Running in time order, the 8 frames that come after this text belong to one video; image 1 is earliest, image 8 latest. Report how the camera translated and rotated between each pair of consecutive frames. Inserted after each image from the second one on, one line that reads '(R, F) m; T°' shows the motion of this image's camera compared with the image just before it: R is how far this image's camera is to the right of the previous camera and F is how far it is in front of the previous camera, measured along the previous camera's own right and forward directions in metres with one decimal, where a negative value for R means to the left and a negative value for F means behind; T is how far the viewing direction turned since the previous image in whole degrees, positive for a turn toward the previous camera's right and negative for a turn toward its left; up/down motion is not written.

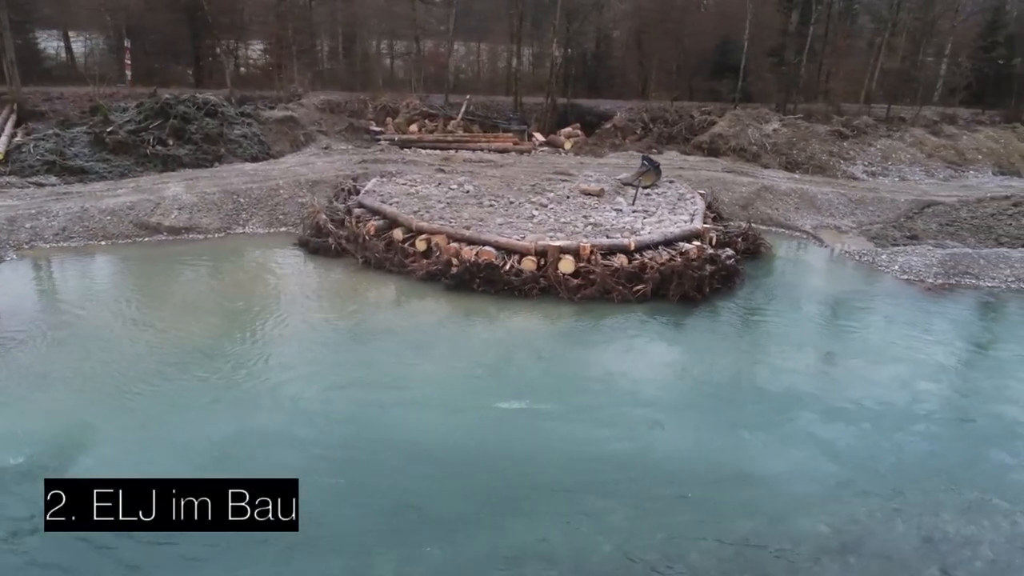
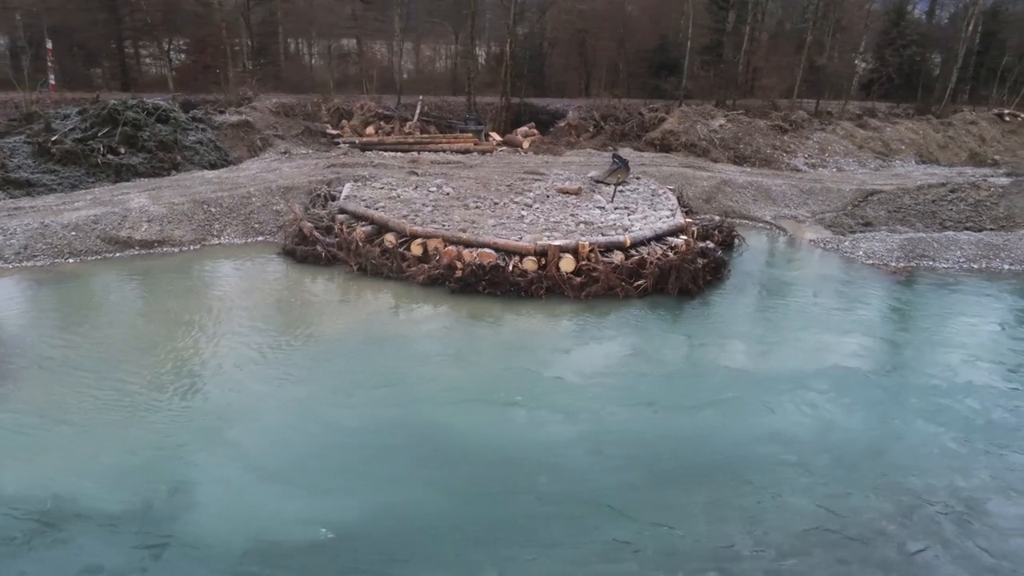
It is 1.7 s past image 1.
(-1.6, 0.0) m; +7°
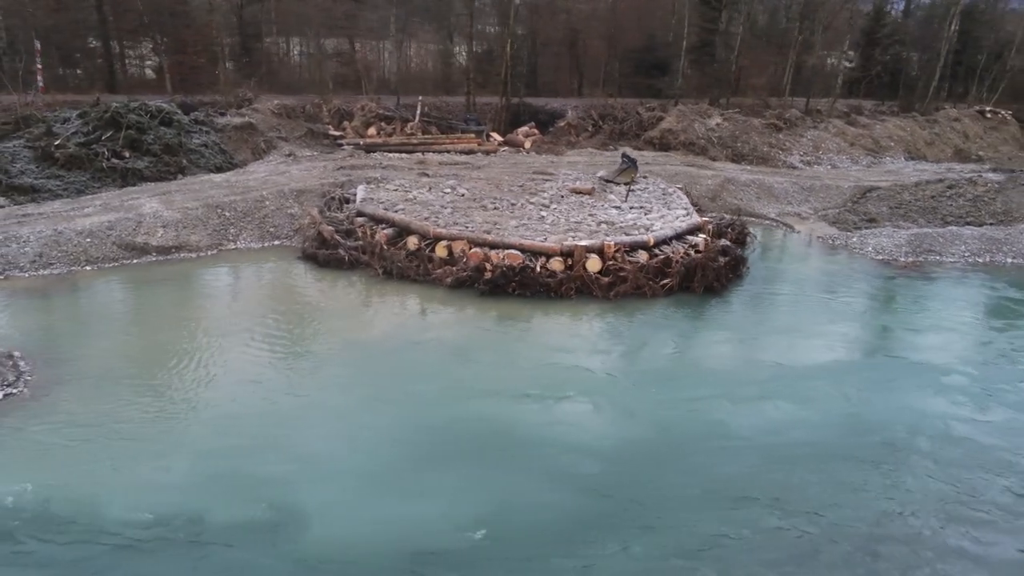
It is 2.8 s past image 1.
(-1.0, 0.0) m; +3°
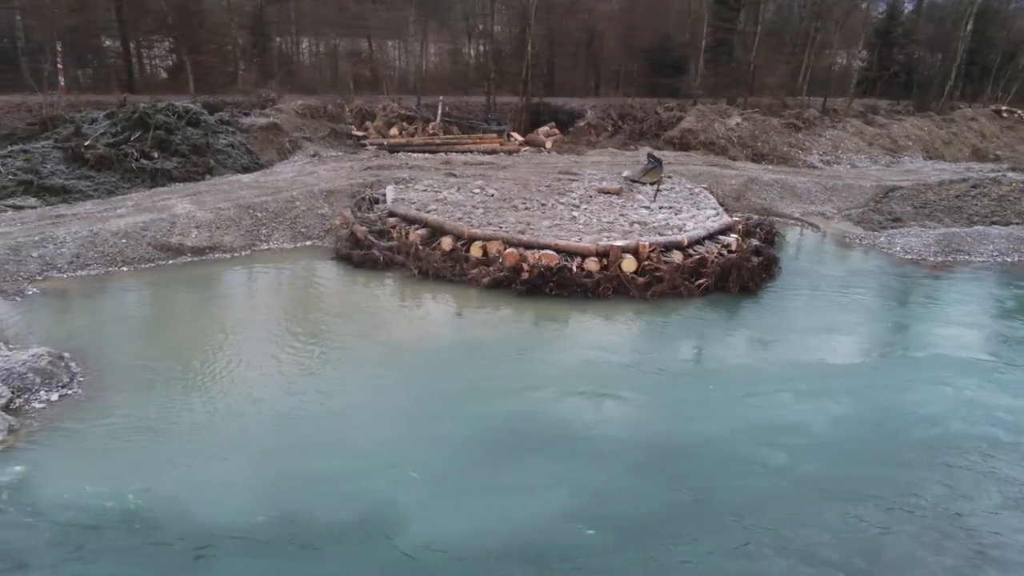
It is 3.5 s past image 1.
(-0.6, 0.0) m; 0°
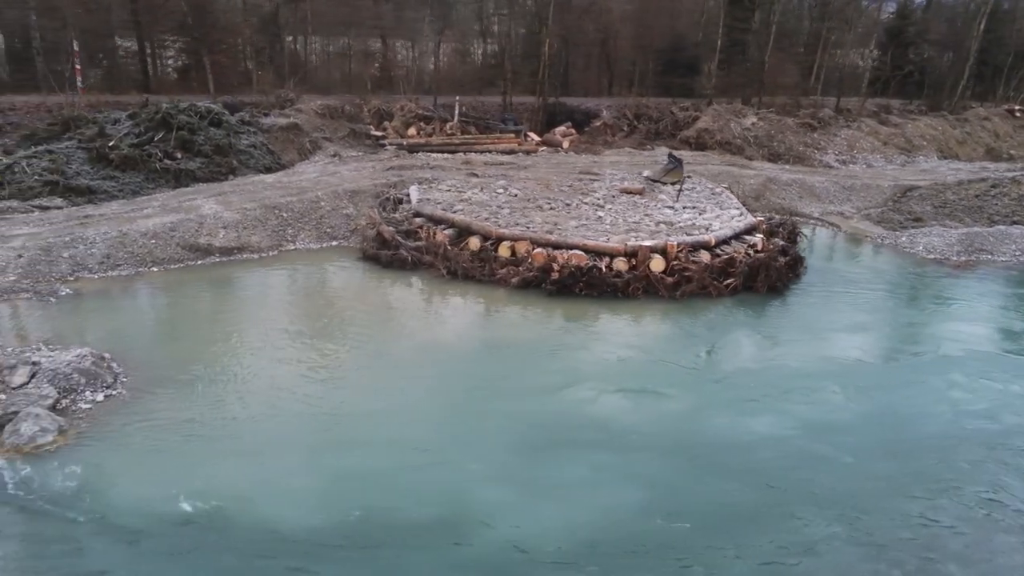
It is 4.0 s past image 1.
(-0.5, 0.0) m; 0°
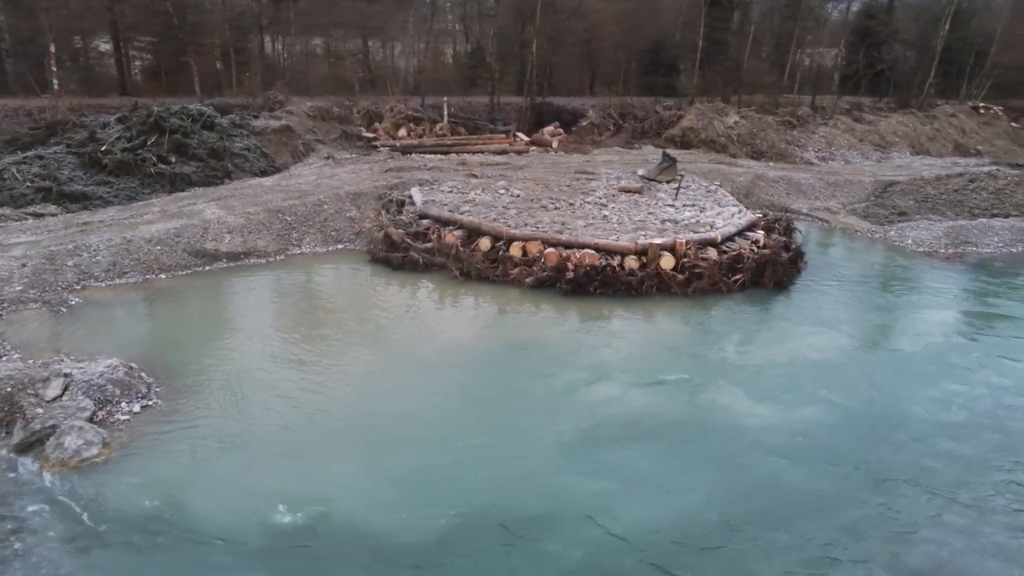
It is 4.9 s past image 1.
(-0.9, -0.1) m; +3°
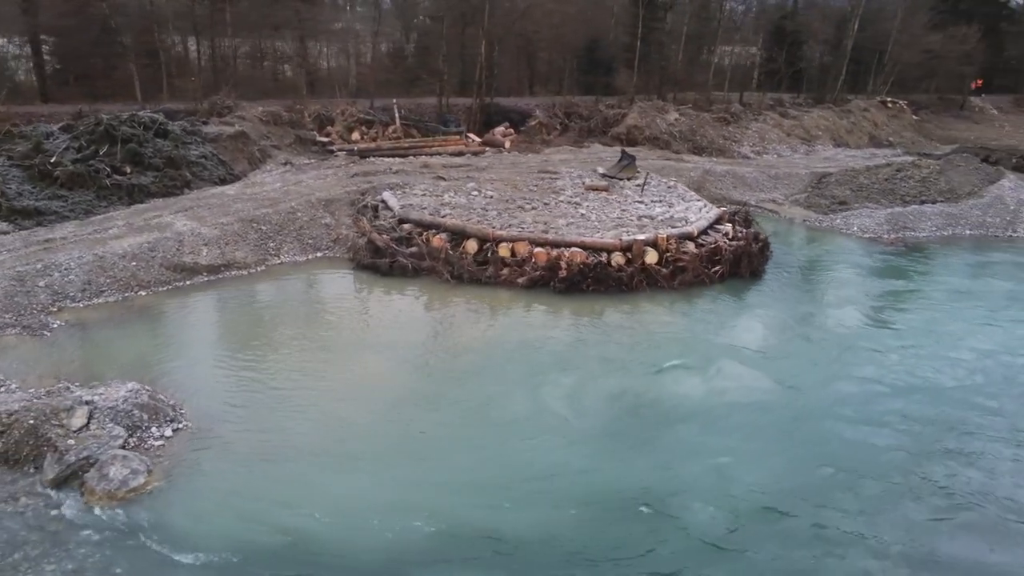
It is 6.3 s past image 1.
(-1.5, 0.0) m; +7°
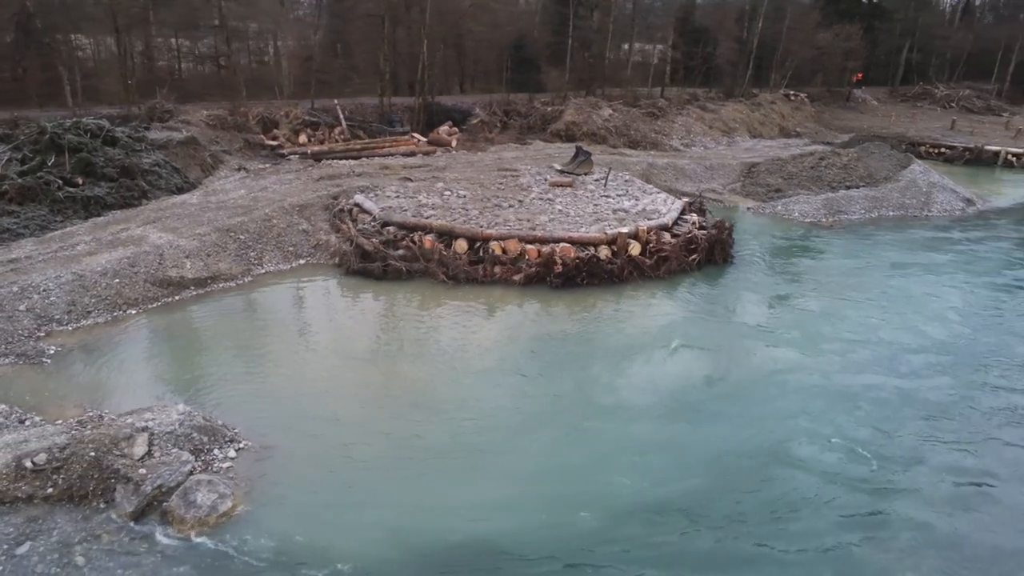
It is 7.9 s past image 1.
(-1.9, 0.0) m; +9°
